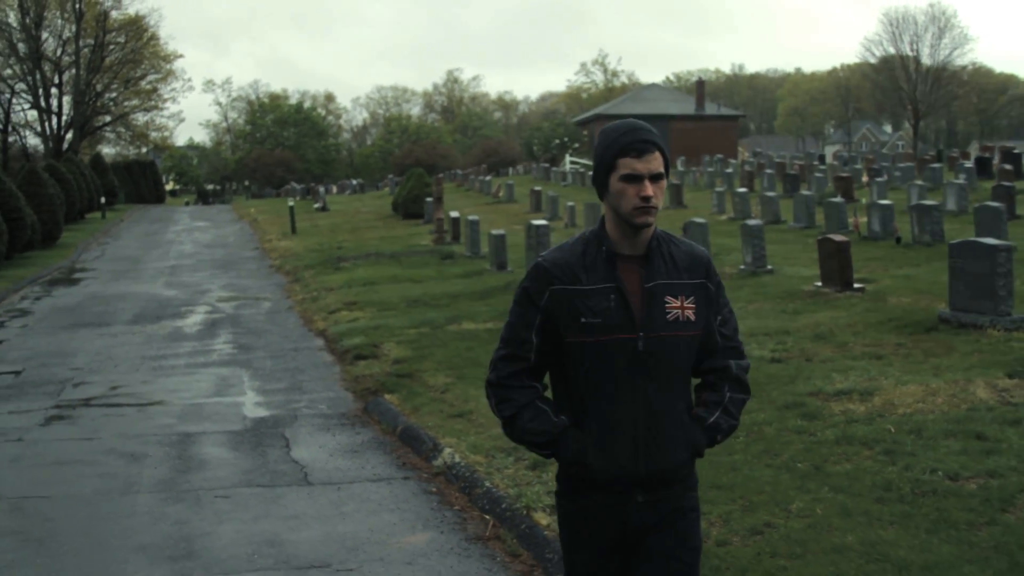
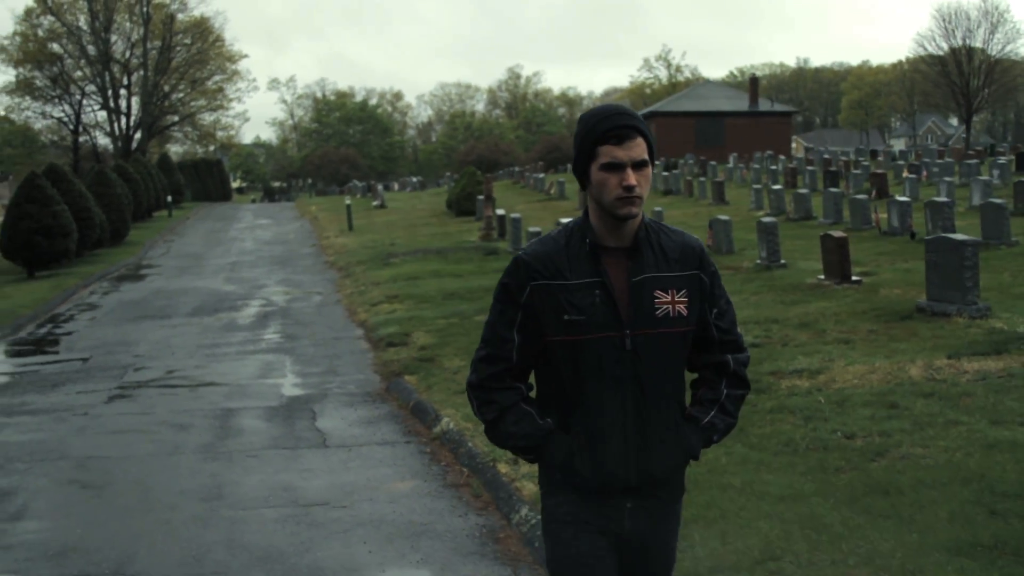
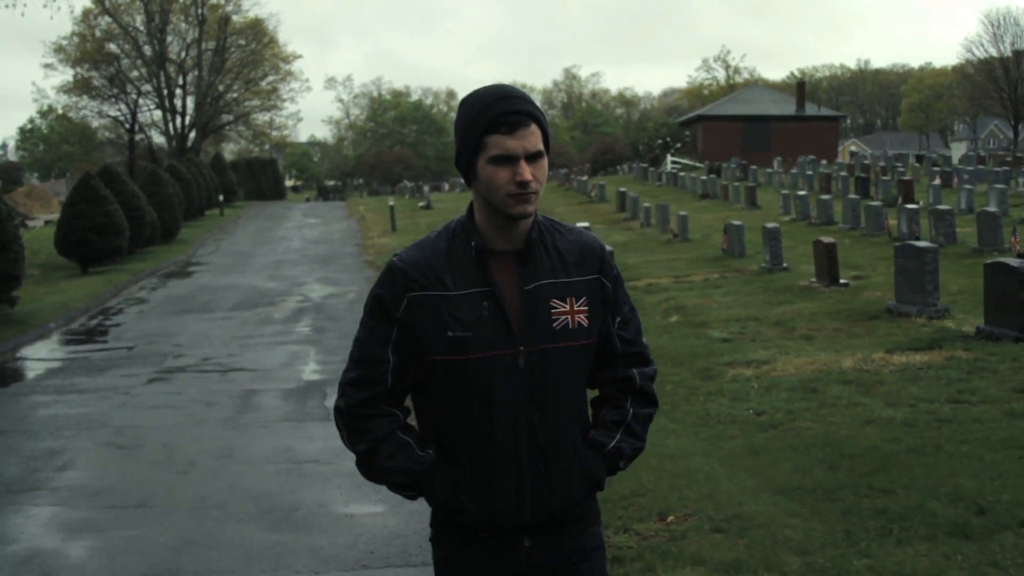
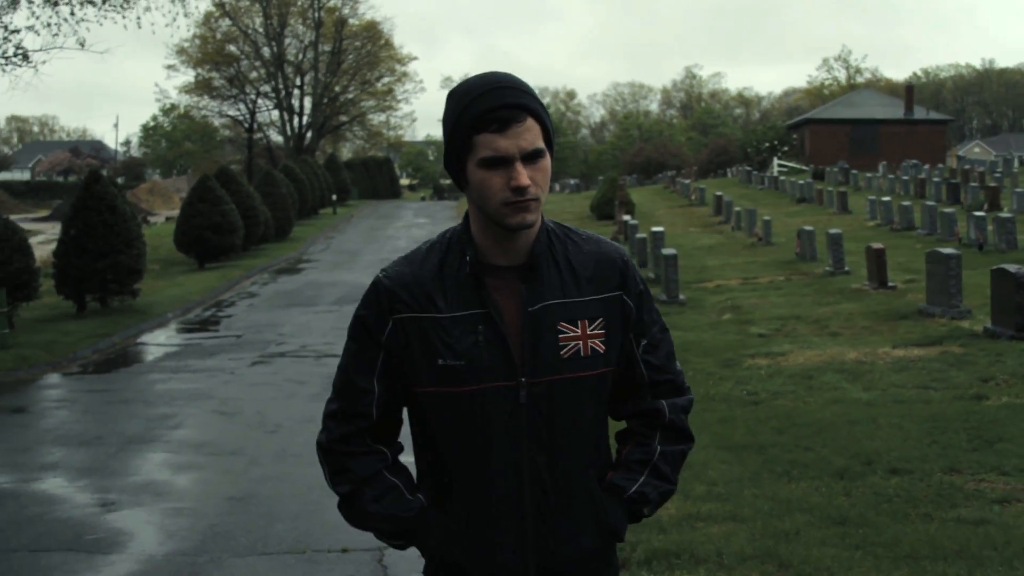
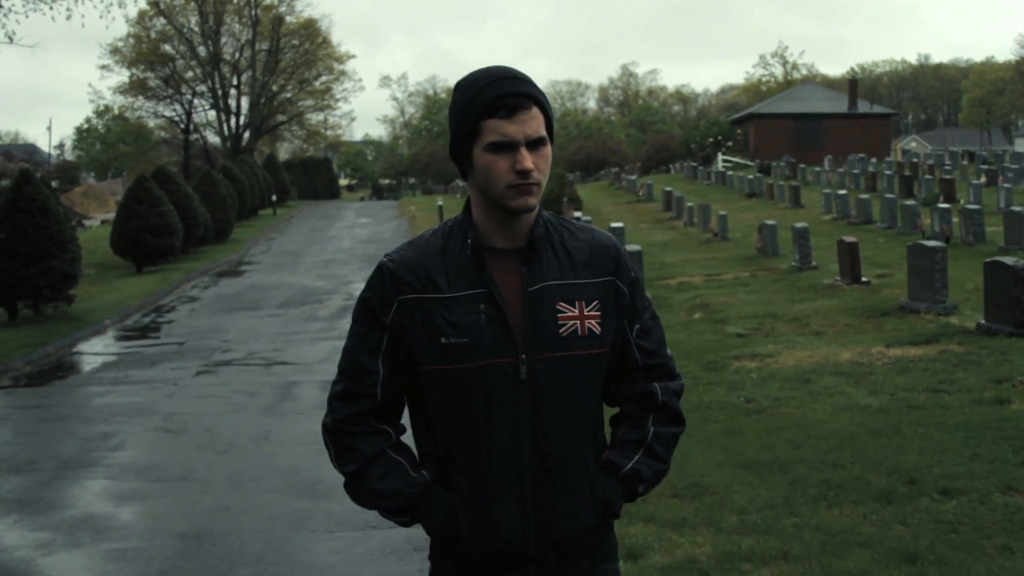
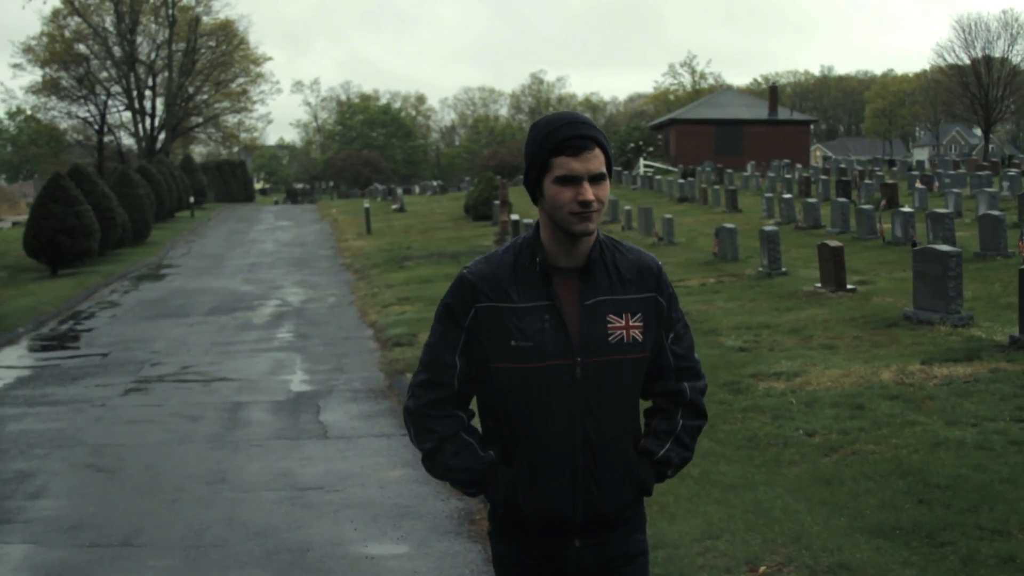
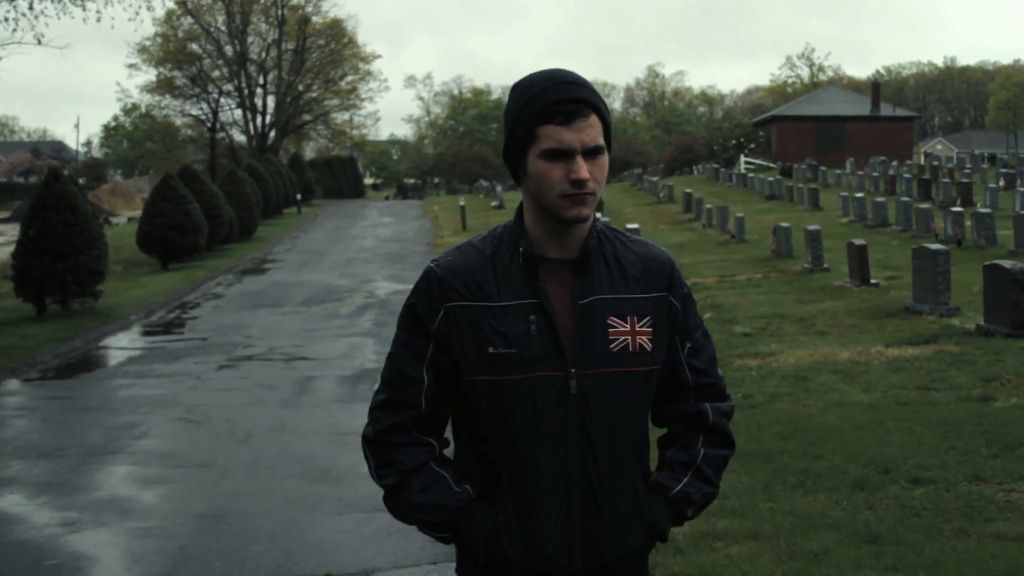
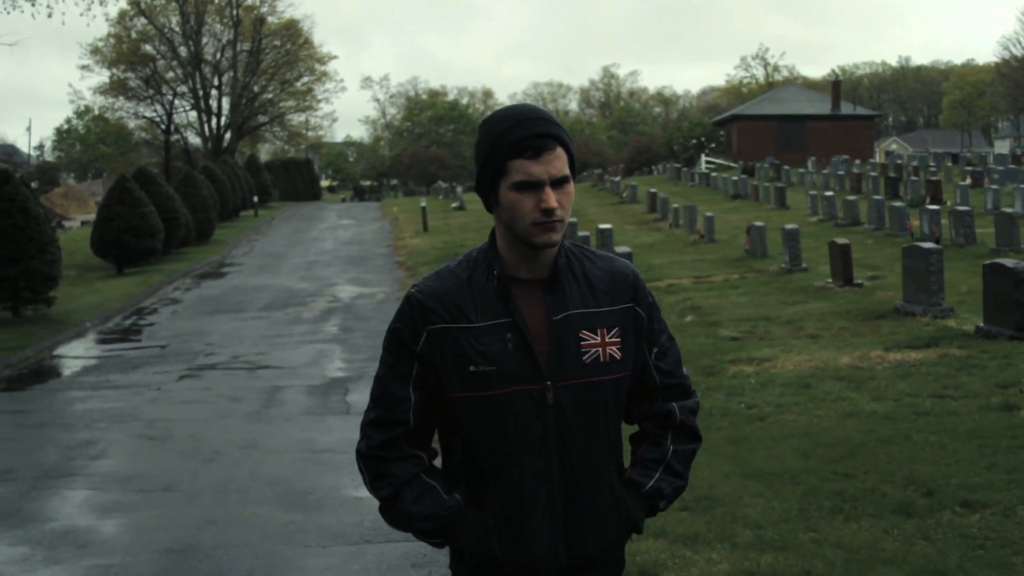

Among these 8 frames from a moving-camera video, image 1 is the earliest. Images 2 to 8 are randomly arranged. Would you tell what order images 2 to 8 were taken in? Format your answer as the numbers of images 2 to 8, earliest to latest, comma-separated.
2, 6, 3, 8, 5, 7, 4
